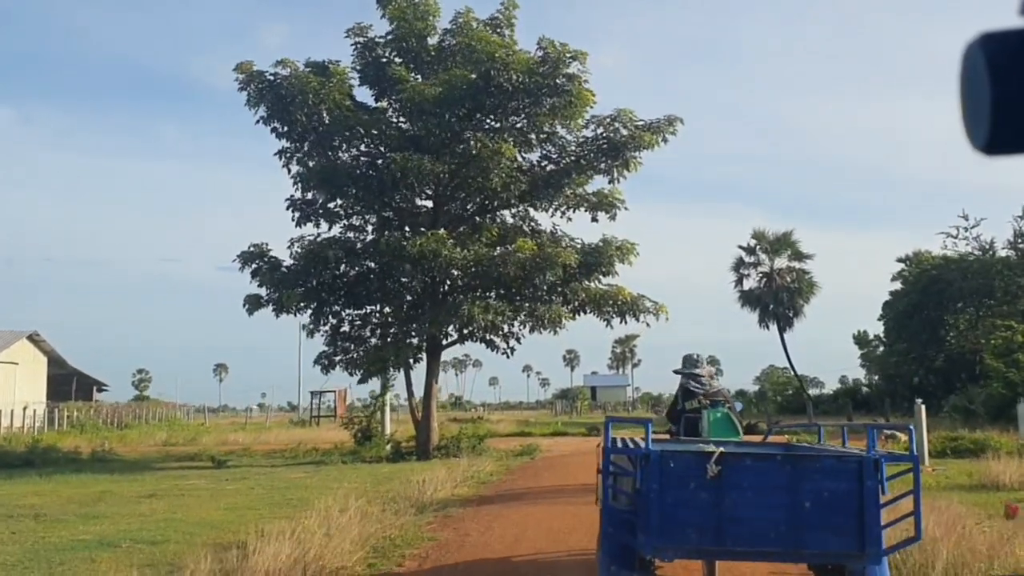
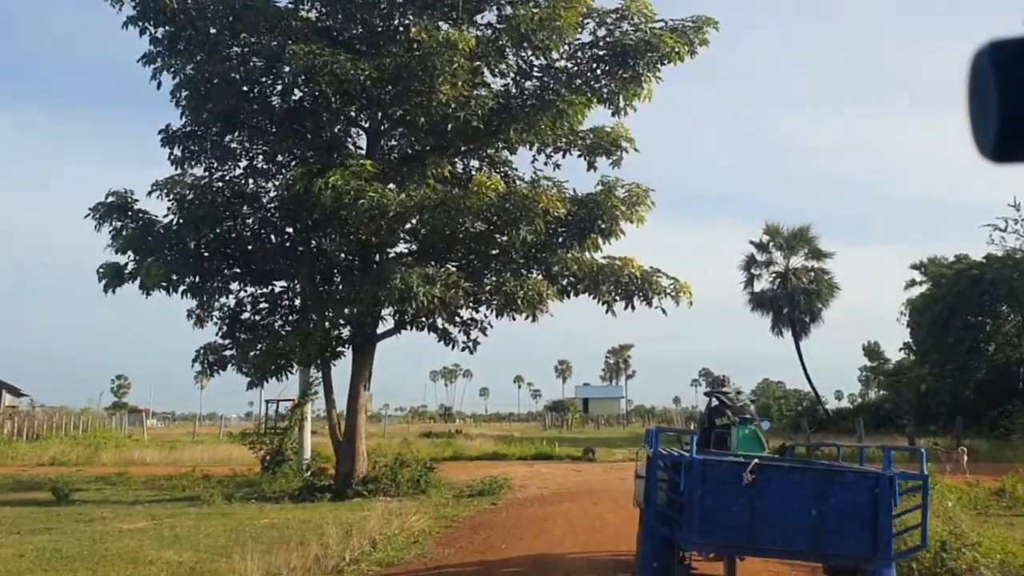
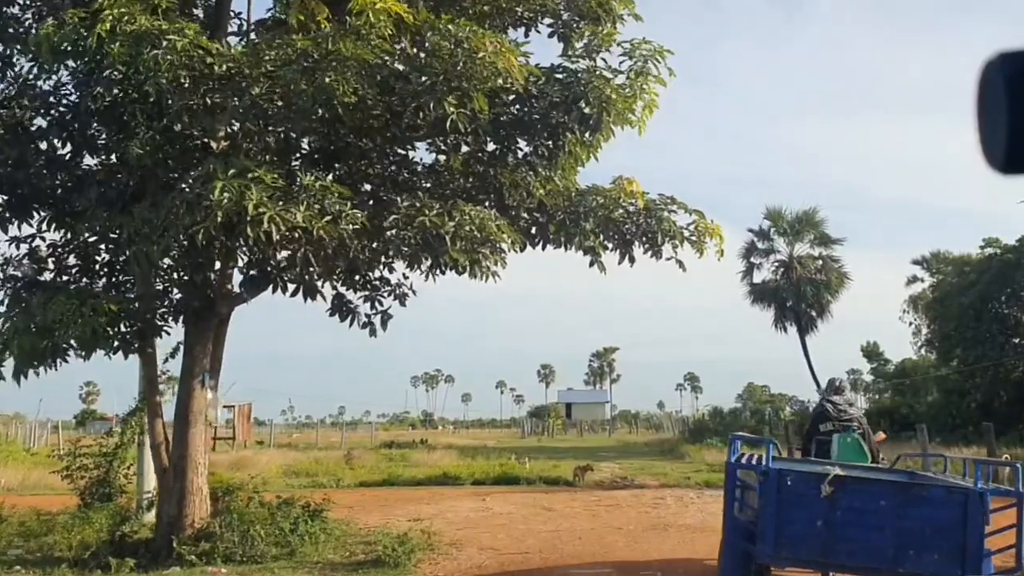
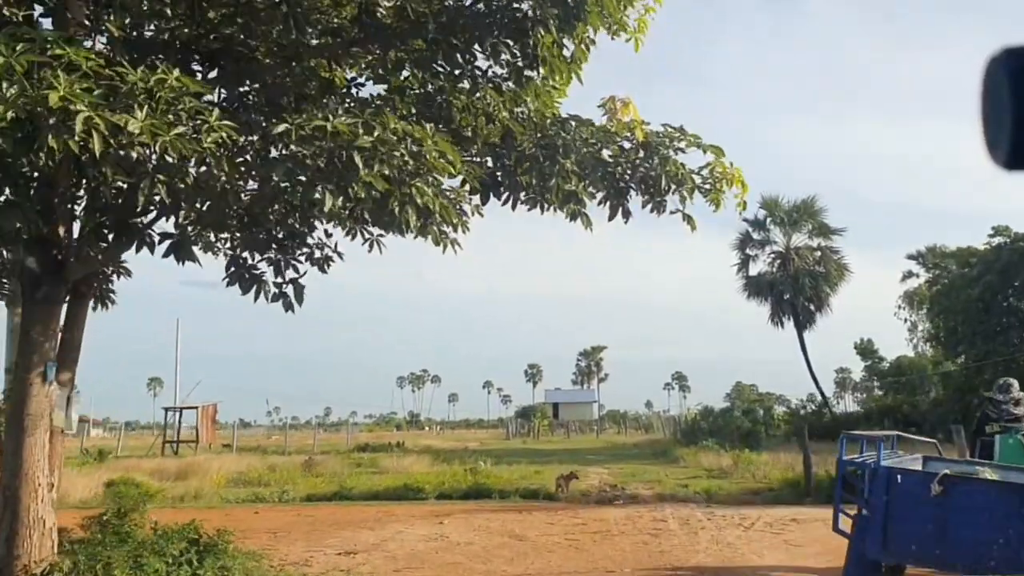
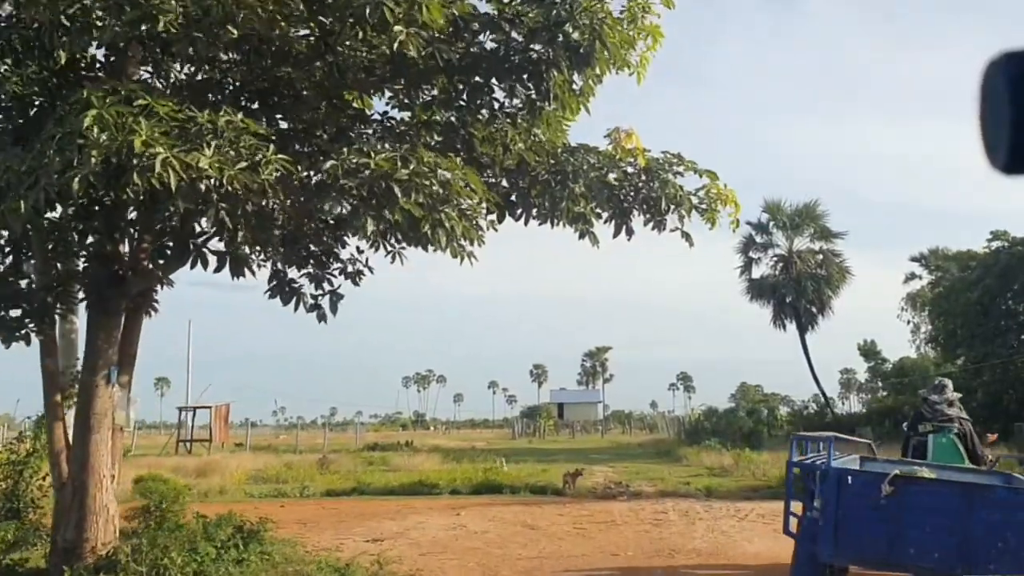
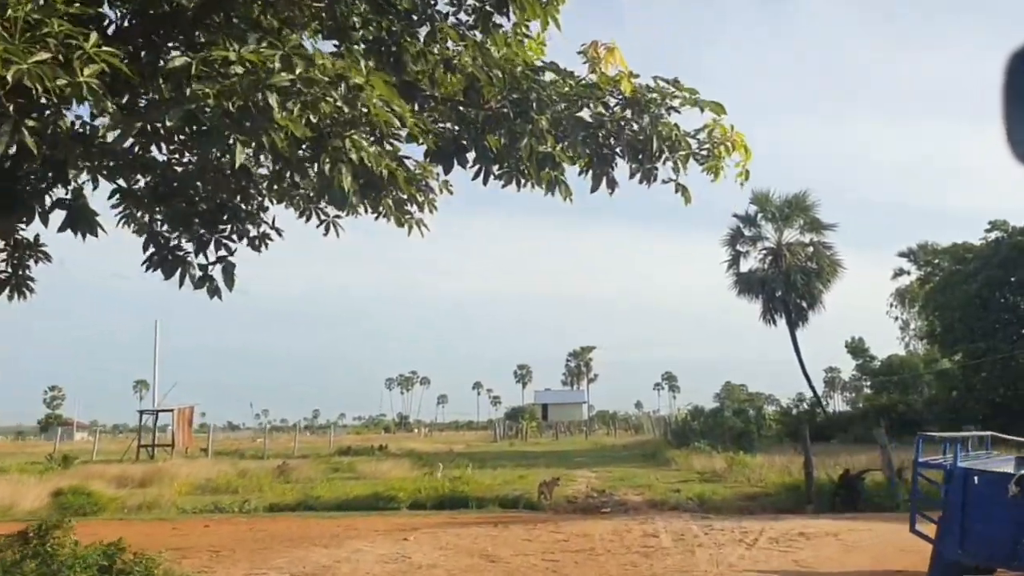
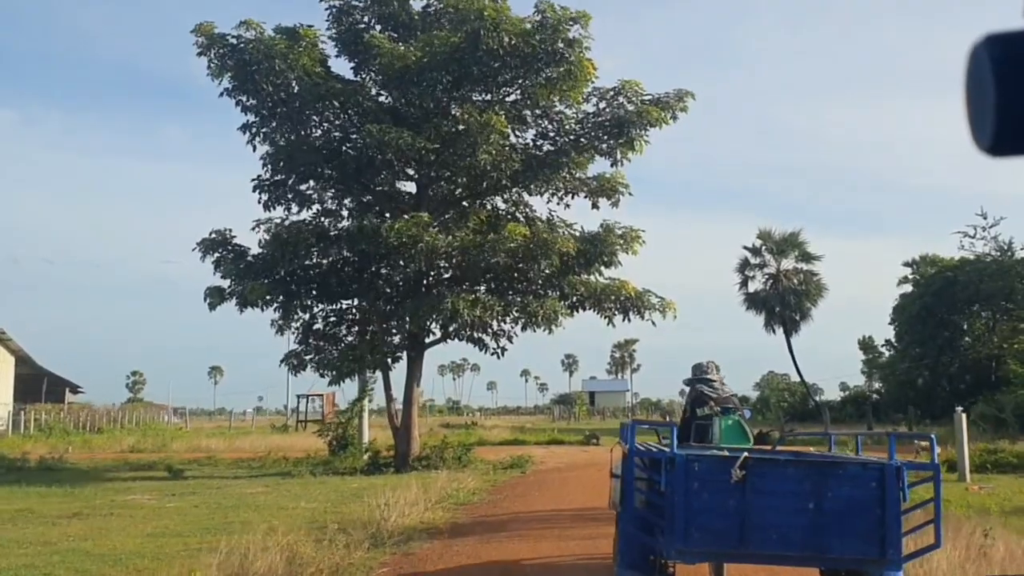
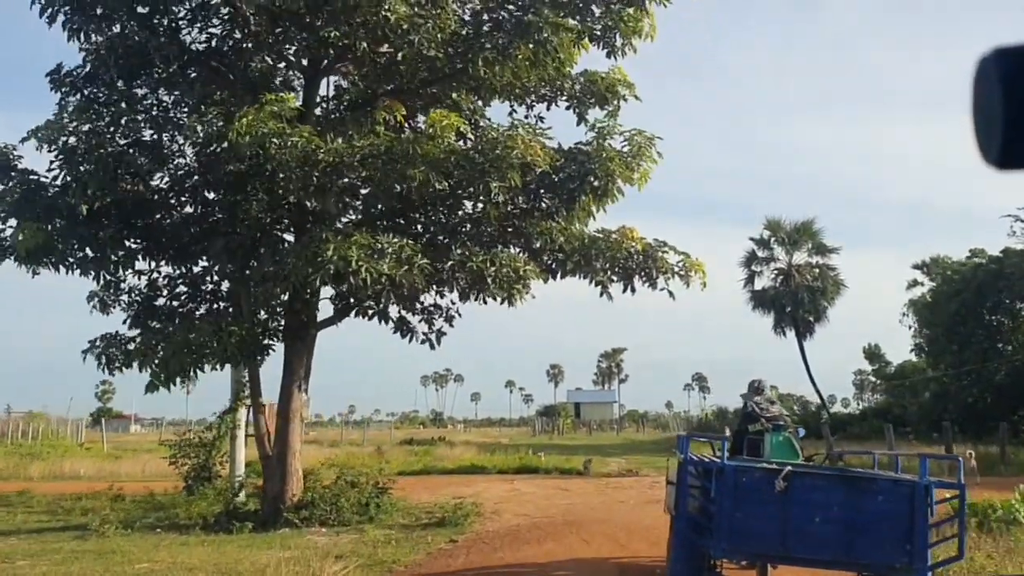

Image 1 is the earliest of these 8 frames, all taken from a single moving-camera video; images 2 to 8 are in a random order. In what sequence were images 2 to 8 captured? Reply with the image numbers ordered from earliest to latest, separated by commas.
7, 2, 8, 3, 5, 4, 6
